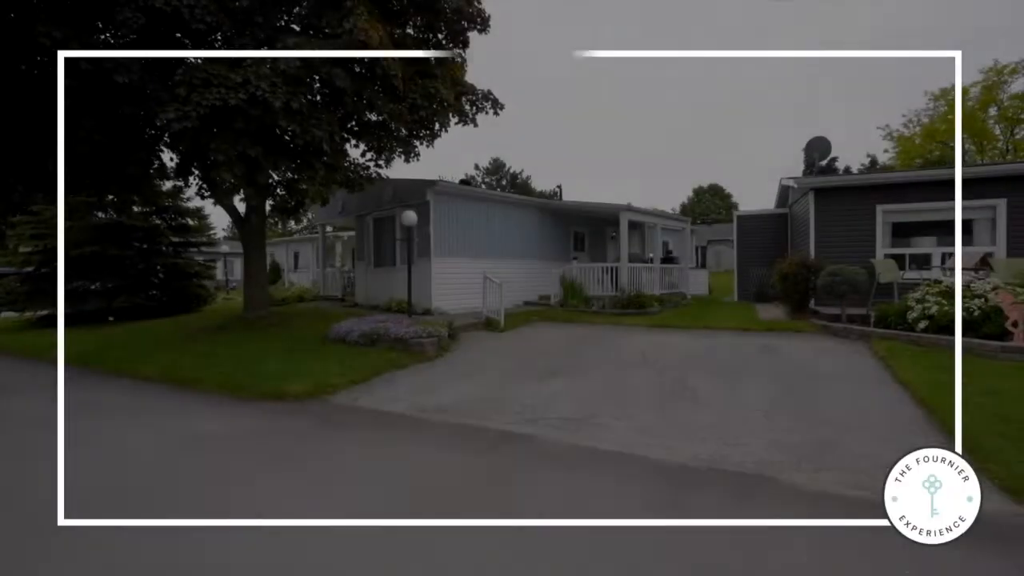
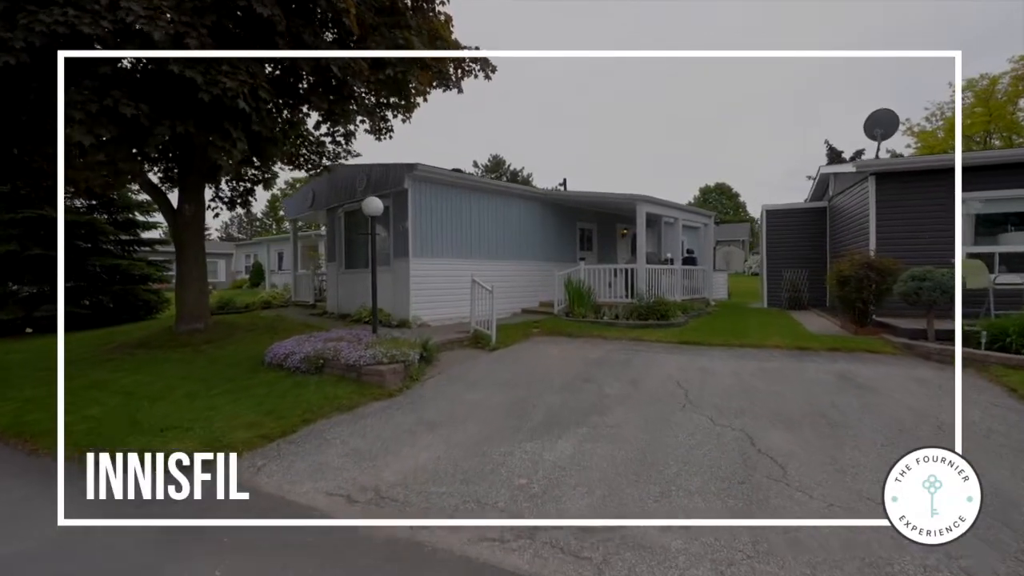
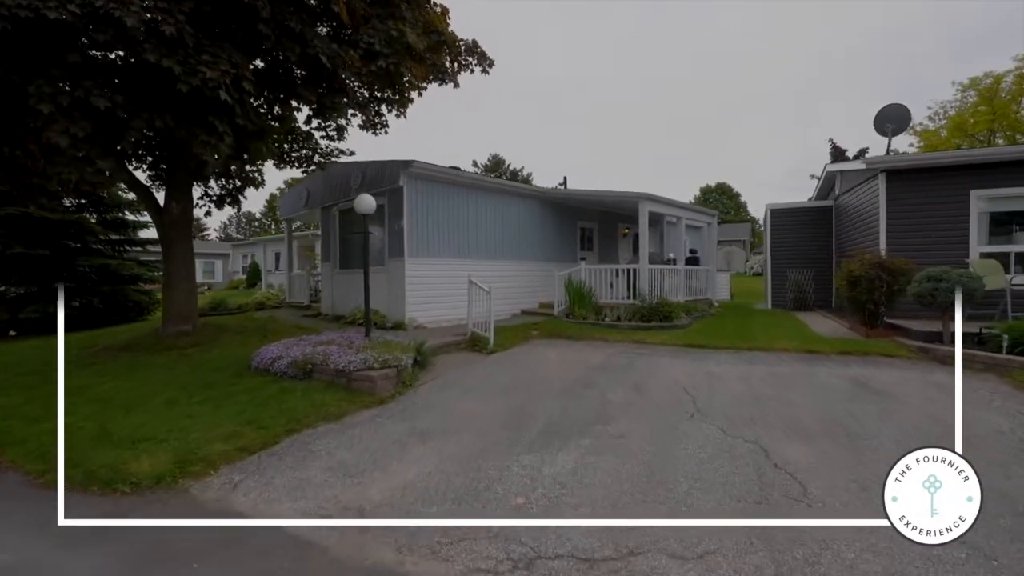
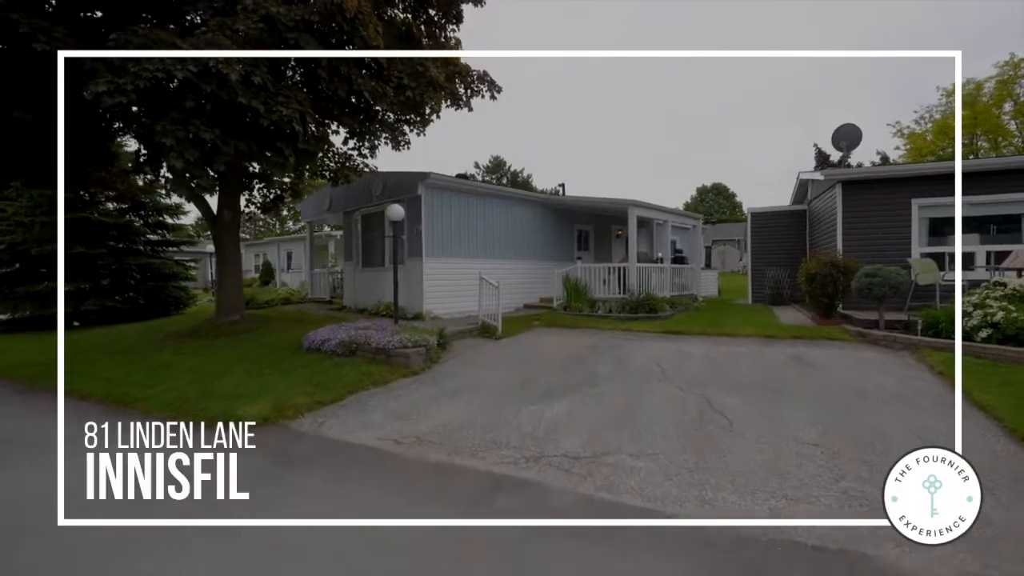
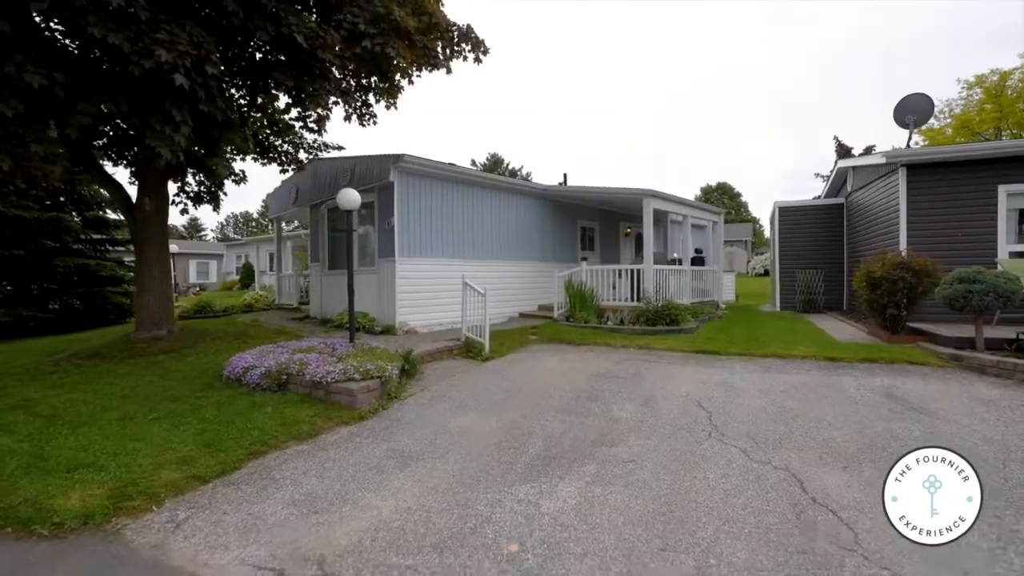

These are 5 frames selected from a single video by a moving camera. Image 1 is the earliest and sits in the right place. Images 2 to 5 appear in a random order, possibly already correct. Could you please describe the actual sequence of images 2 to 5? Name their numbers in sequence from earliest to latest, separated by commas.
4, 2, 3, 5
